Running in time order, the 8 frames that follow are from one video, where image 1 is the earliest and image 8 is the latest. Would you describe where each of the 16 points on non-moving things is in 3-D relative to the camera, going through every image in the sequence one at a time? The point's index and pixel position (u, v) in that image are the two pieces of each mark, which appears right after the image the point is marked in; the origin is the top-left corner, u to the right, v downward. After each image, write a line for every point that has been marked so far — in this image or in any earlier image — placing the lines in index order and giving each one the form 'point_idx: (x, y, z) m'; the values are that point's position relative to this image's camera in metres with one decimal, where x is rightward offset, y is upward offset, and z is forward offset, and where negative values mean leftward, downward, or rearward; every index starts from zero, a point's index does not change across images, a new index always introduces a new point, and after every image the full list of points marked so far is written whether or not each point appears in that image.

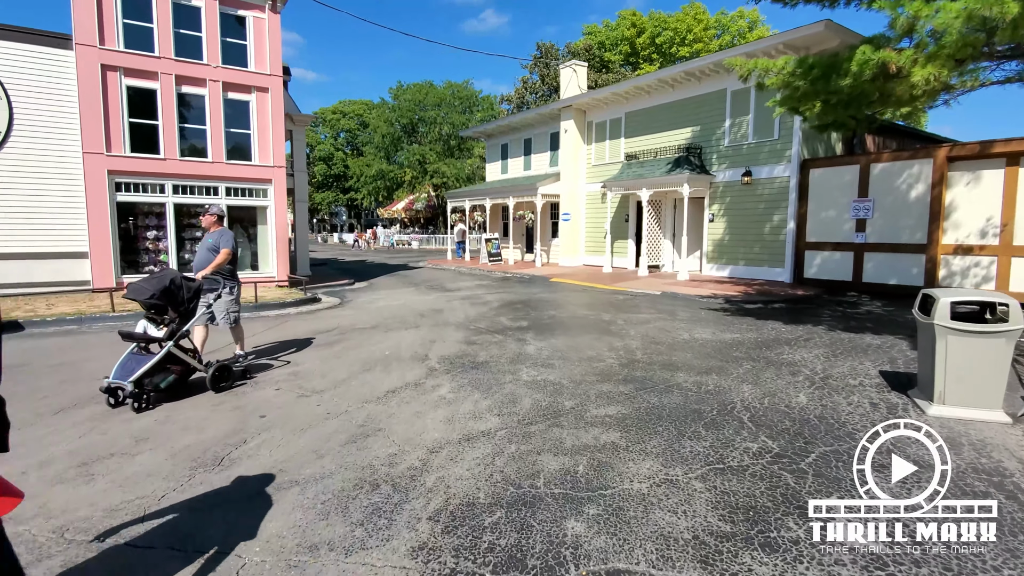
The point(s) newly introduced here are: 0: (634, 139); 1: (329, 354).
0: (+3.9, +4.8, +17.8) m
1: (-2.5, -0.9, +7.5) m
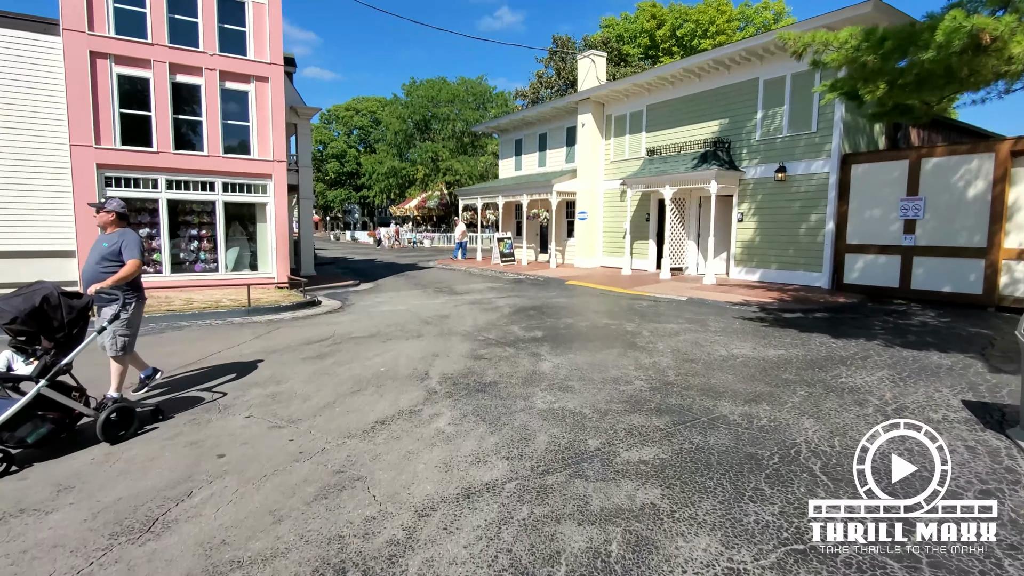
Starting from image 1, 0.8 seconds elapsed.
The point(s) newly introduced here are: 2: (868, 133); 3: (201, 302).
0: (+4.4, +4.7, +16.7) m
1: (-2.3, -1.0, +6.6) m
2: (+8.6, +3.7, +13.3) m
3: (-6.5, -0.3, +11.5) m
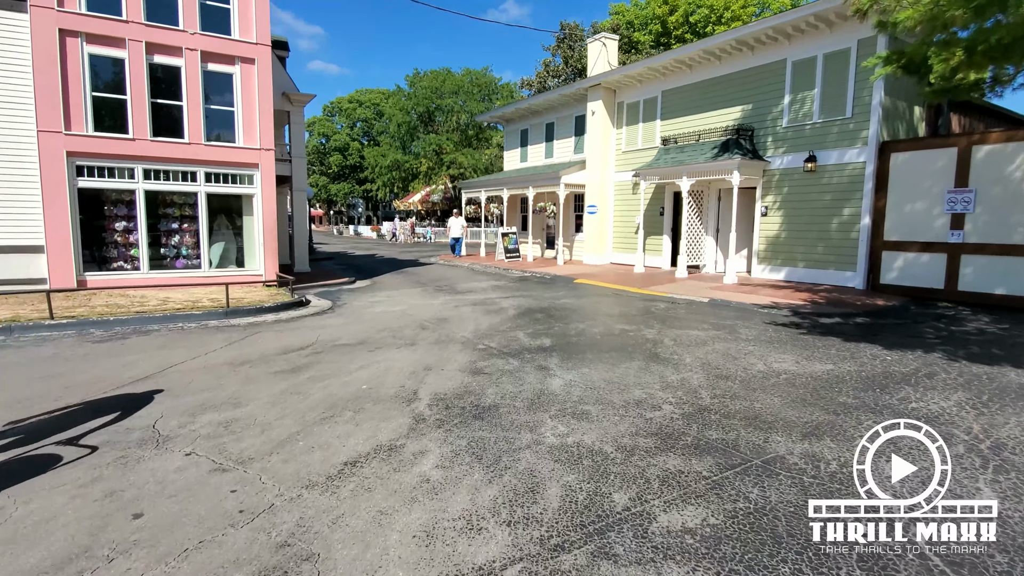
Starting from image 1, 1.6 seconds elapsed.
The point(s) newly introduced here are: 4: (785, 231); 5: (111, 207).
0: (+4.5, +4.8, +15.6) m
1: (-2.3, -1.0, +5.6) m
2: (+8.8, +3.7, +12.2) m
3: (-6.4, -0.3, +10.5) m
4: (+6.4, +1.3, +12.9) m
5: (-8.6, +1.7, +11.8) m
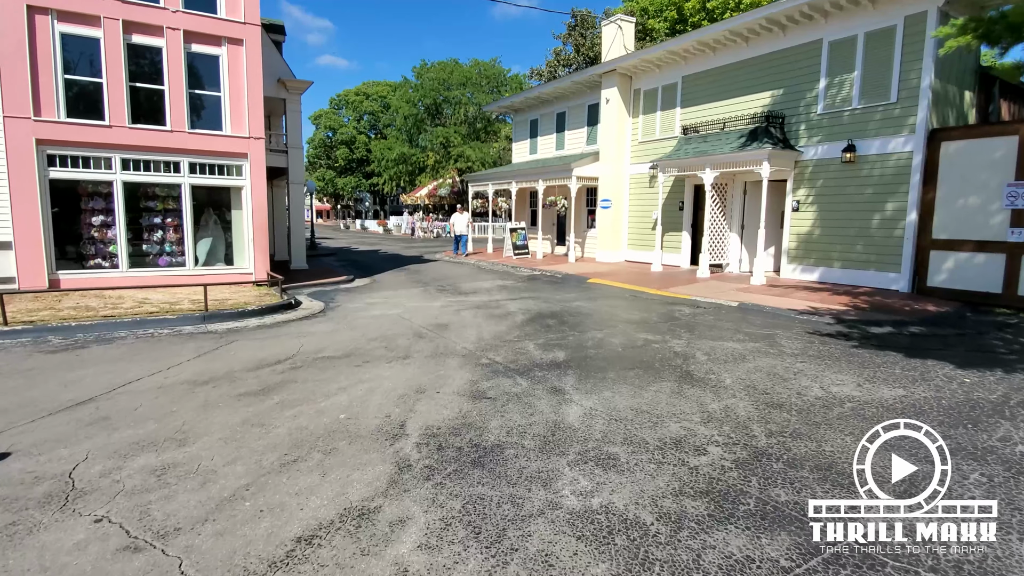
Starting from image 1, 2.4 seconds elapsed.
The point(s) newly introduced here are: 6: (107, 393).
0: (+4.8, +4.7, +14.5) m
1: (-2.2, -1.1, +4.7) m
2: (+8.9, +3.7, +11.0) m
3: (-6.2, -0.3, +9.6) m
4: (+6.6, +1.3, +11.8) m
5: (-8.4, +1.7, +10.9) m
6: (-3.9, -1.0, +5.3) m
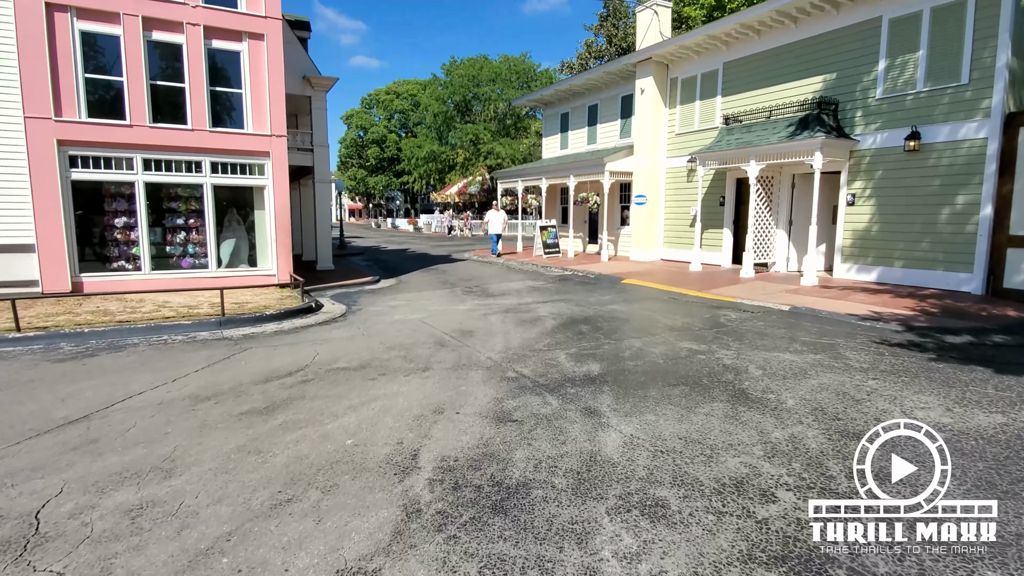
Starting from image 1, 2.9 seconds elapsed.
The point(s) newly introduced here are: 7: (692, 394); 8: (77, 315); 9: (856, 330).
0: (+5.5, +4.7, +13.6) m
1: (-2.0, -1.2, +4.2) m
2: (+9.5, +3.7, +9.9) m
3: (-5.7, -0.3, +9.4) m
4: (+7.2, +1.3, +10.8) m
5: (-7.8, +1.7, +10.7) m
6: (-3.7, -1.1, +4.9) m
7: (+1.7, -1.0, +5.0) m
8: (-6.8, -0.4, +8.6) m
9: (+4.6, -0.6, +7.4) m
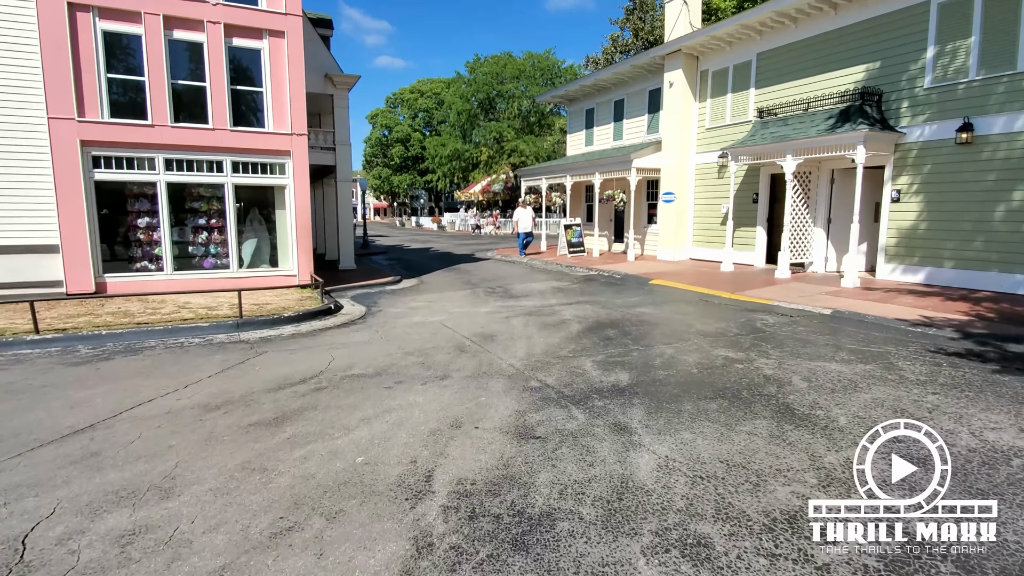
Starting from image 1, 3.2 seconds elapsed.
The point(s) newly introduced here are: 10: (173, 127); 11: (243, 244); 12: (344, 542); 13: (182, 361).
0: (+6.1, +4.7, +13.0) m
1: (-1.9, -1.2, +3.9) m
2: (+9.9, +3.6, +9.1) m
3: (-5.3, -0.3, +9.3) m
4: (+7.7, +1.2, +10.1) m
5: (-7.4, +1.7, +10.7) m
6: (-3.5, -1.1, +4.7) m
7: (+1.8, -1.0, +4.6) m
8: (-6.5, -0.4, +8.5) m
9: (+4.9, -0.6, +6.9) m
10: (-6.5, +3.1, +10.5) m
11: (-5.7, +0.9, +11.6) m
12: (-0.9, -1.3, +2.9) m
13: (-4.0, -0.9, +6.7) m
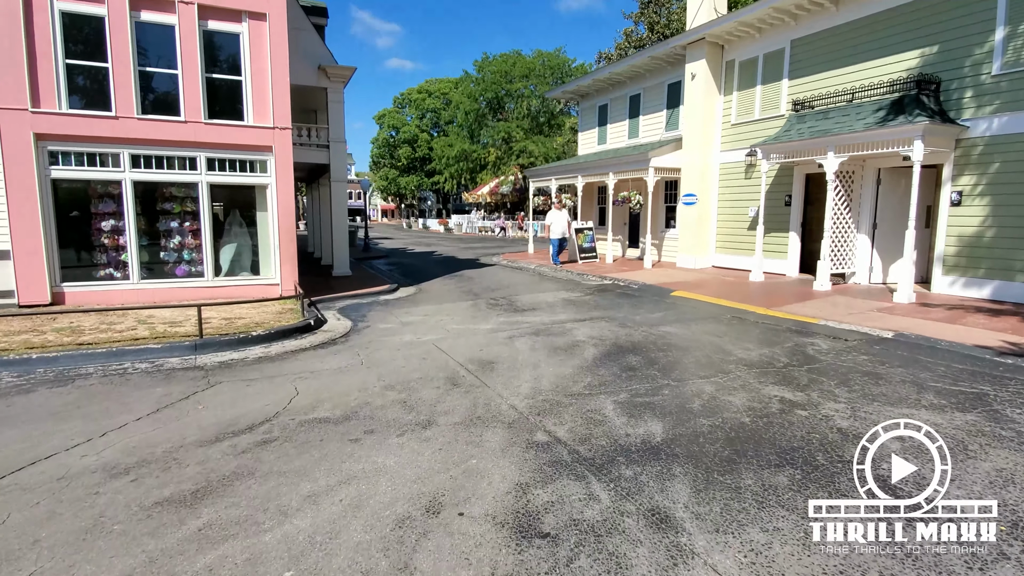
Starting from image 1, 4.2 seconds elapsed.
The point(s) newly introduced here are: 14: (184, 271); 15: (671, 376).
0: (+6.2, +4.4, +11.7) m
1: (-1.9, -1.4, +2.8) m
2: (+10.0, +3.3, +7.8) m
3: (-5.3, -0.5, +8.1) m
4: (+7.7, +1.0, +8.8) m
5: (-7.3, +1.5, +9.6) m
6: (-3.5, -1.3, +3.6) m
7: (+1.8, -1.2, +3.4) m
8: (-6.4, -0.6, +7.4) m
9: (+5.0, -0.8, +5.6) m
10: (-6.4, +2.9, +9.5) m
11: (-5.6, +0.7, +10.5) m
12: (-0.9, -1.5, +1.7) m
13: (-4.0, -1.1, +5.5) m
14: (-6.2, +0.3, +10.3) m
15: (+1.6, -0.9, +5.6) m
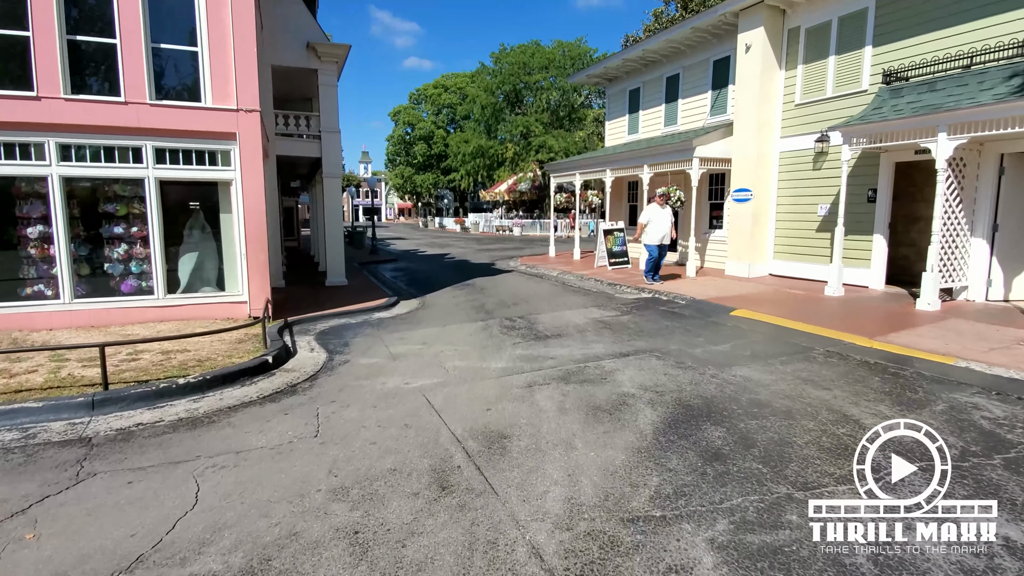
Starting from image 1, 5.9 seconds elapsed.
0: (+6.6, +4.2, +9.4) m
1: (-1.8, -1.7, +0.8) m
2: (+10.2, +3.0, +5.3) m
3: (-5.0, -0.8, +6.3) m
4: (+8.0, +0.7, +6.5) m
5: (-7.0, +1.2, +7.8) m
6: (-3.4, -1.6, +1.7) m
7: (+1.9, -1.6, +1.3) m
8: (-6.2, -0.9, +5.6) m
9: (+5.1, -1.1, +3.4) m
10: (-6.1, +2.6, +7.6) m
11: (-5.3, +0.4, +8.6) m
12: (-0.9, -1.9, -0.3) m
13: (-3.8, -1.4, +3.6) m
14: (-5.9, 0.0, +8.5) m
15: (+1.8, -1.2, +3.5) m
